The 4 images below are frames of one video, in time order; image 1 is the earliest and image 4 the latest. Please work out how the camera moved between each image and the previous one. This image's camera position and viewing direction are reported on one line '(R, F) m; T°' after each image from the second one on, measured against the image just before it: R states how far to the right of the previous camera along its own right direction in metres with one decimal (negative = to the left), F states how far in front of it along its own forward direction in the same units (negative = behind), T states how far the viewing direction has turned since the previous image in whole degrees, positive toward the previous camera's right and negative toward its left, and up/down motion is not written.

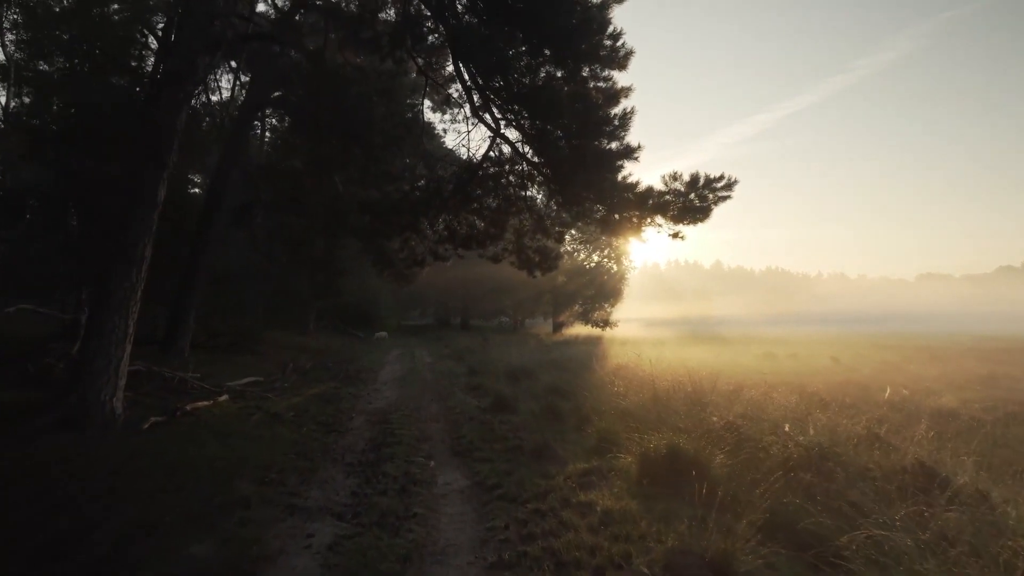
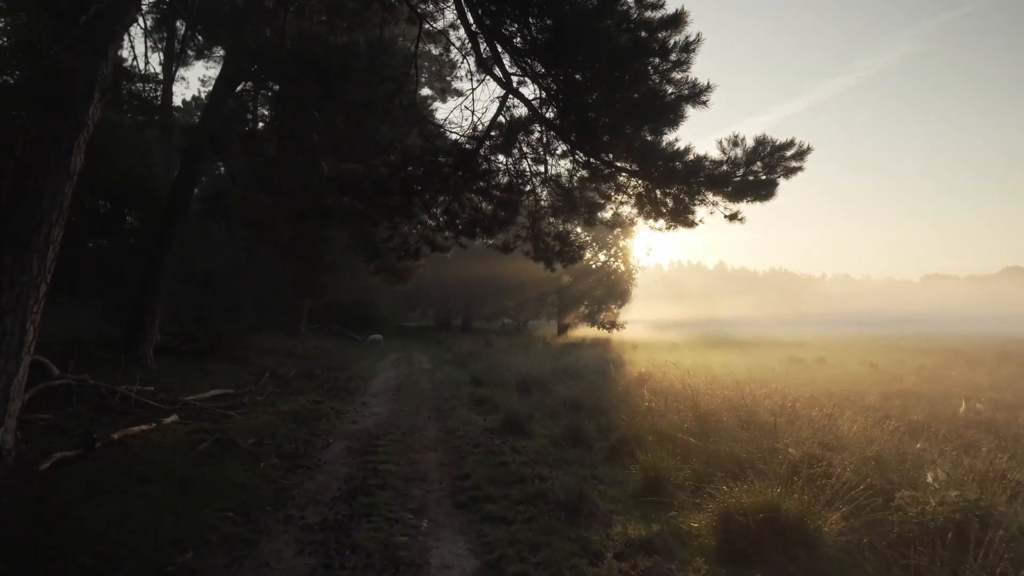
(-0.2, +2.2) m; 0°
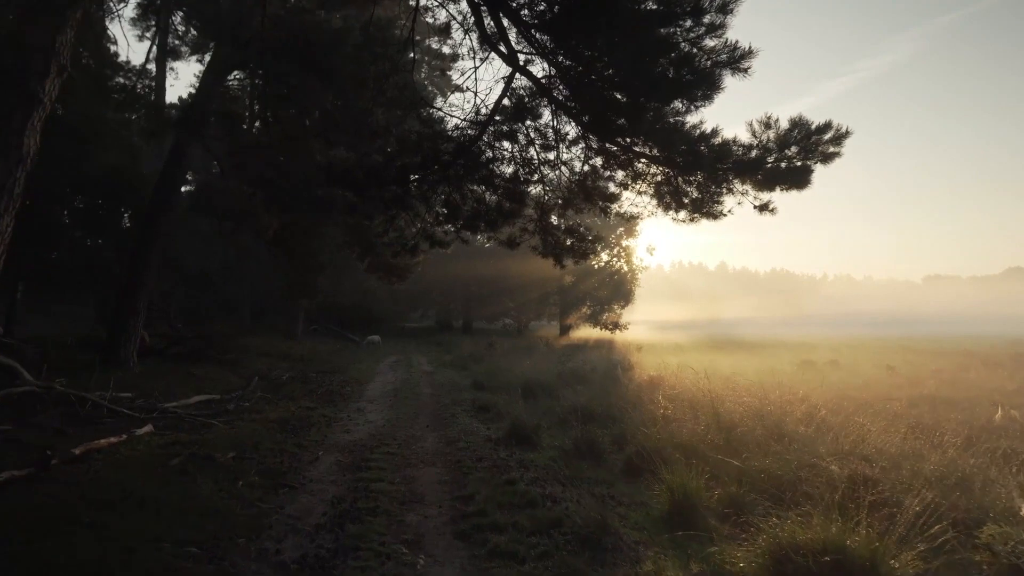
(-0.1, +0.8) m; 0°
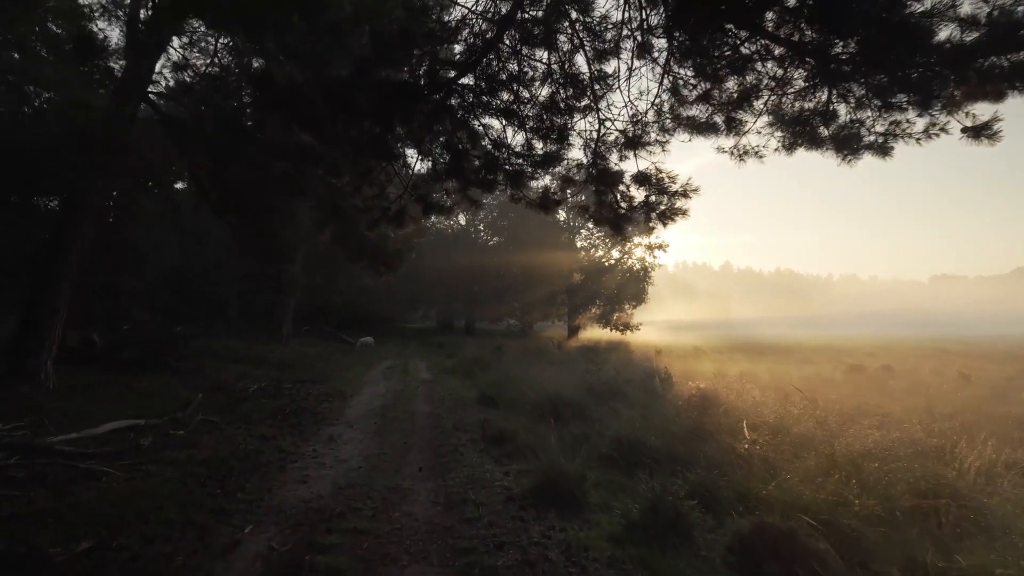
(-0.3, +3.1) m; 0°
